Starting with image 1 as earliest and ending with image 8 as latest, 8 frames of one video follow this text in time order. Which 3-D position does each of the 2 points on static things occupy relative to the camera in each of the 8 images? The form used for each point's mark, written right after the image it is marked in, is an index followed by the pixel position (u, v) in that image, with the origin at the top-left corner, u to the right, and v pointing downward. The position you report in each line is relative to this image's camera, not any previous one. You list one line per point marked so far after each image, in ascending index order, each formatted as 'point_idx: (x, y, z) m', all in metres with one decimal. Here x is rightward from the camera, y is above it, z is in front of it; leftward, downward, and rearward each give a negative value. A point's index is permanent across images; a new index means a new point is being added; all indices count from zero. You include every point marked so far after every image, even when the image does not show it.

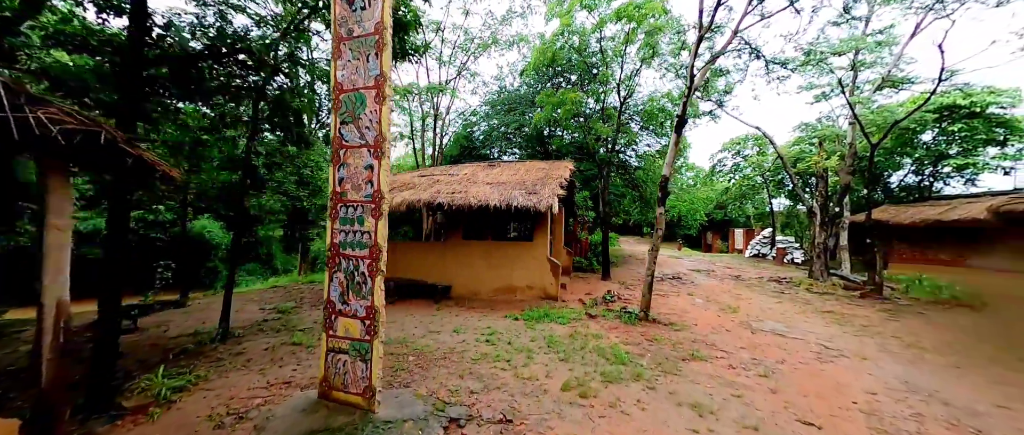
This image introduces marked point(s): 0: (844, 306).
0: (+8.2, -2.3, +9.0) m
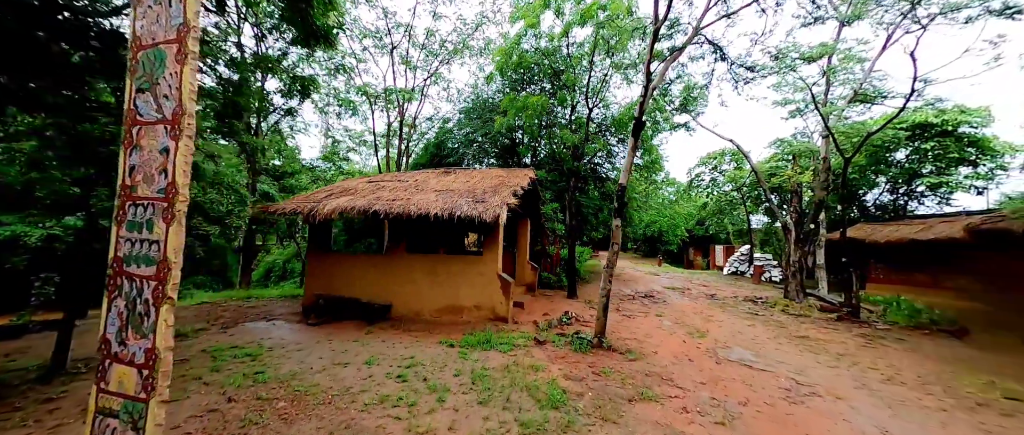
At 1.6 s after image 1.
0: (+7.1, -2.7, +8.4) m
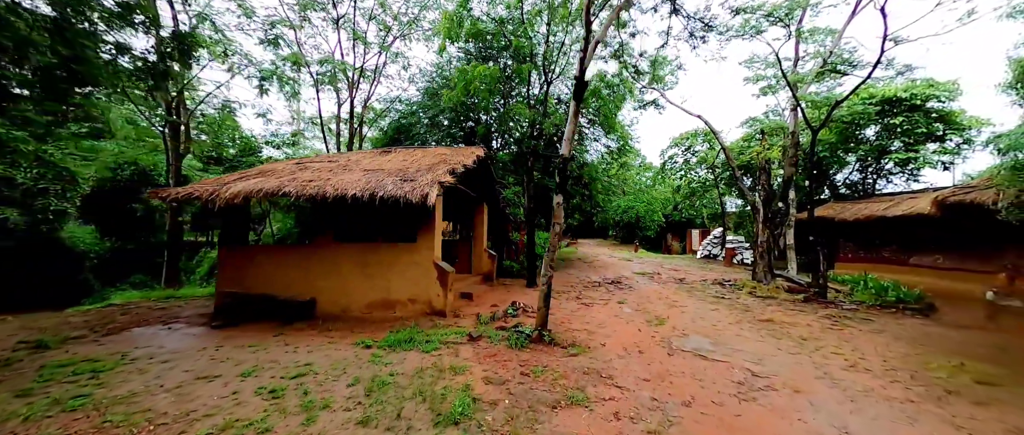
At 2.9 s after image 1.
0: (+6.0, -2.2, +8.0) m
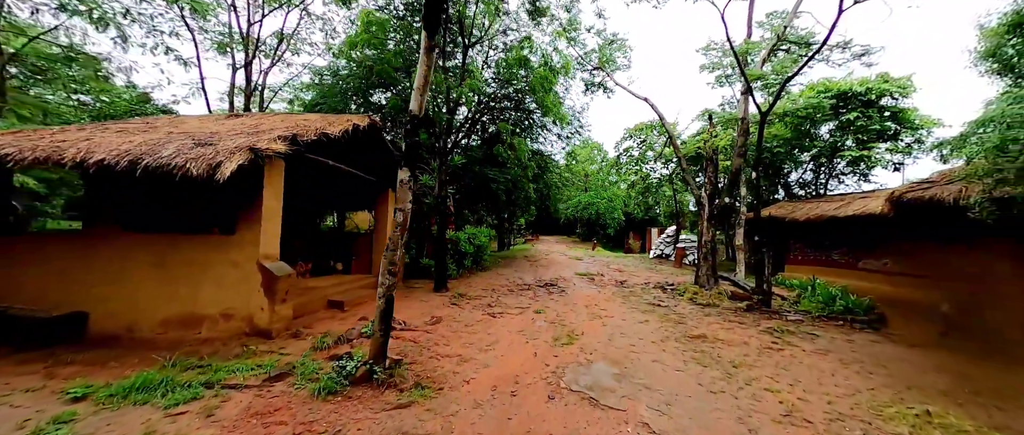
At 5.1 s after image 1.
0: (+4.0, -2.1, +6.8) m
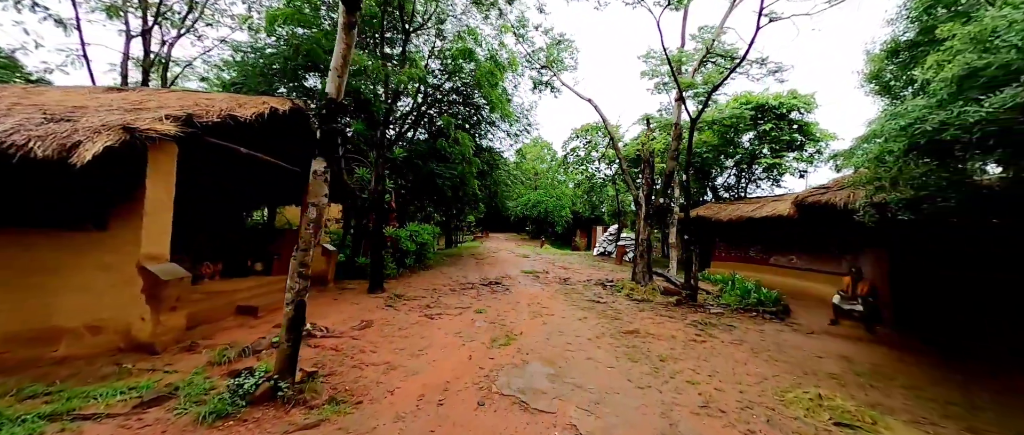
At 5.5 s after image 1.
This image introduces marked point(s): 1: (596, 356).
0: (+2.8, -2.1, +7.1) m
1: (+1.2, -2.0, +5.3) m
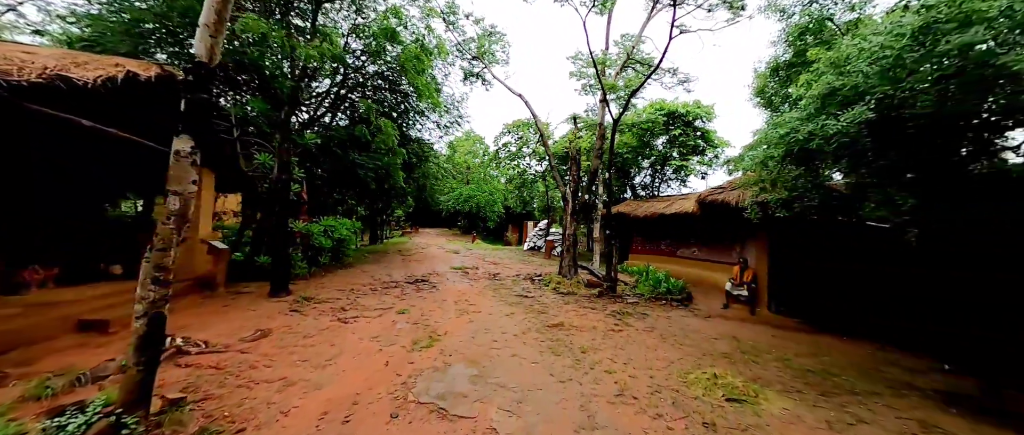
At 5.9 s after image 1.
0: (+1.3, -2.0, +7.3) m
1: (+0.1, -1.9, +5.2) m
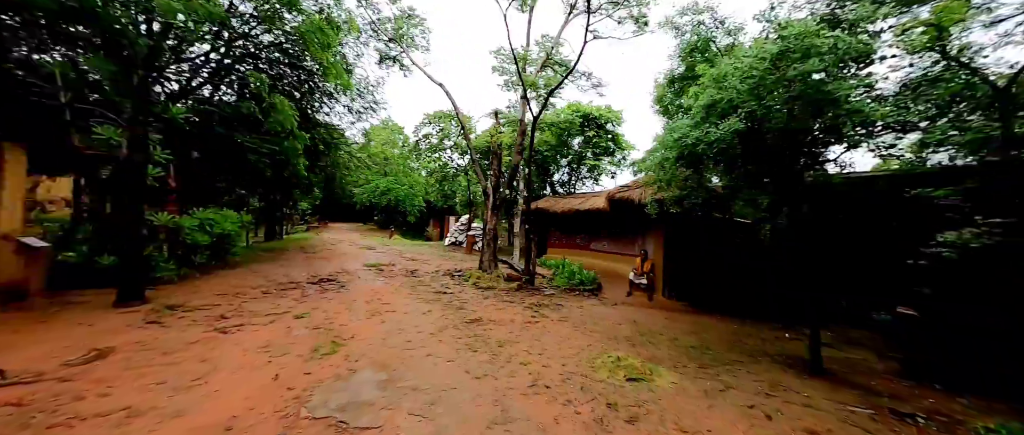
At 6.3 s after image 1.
0: (-0.3, -1.9, +7.3) m
1: (-1.1, -1.9, +5.0) m
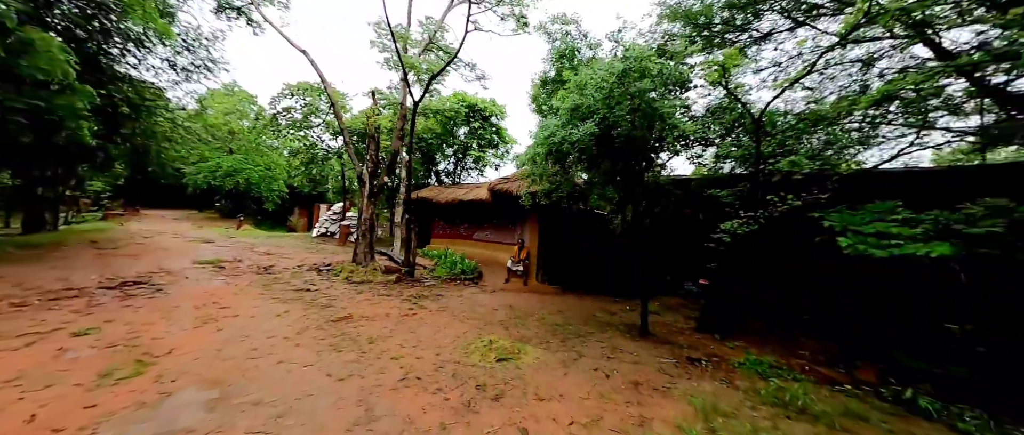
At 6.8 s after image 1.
0: (-2.9, -1.7, +6.8) m
1: (-2.8, -1.7, +4.4) m
